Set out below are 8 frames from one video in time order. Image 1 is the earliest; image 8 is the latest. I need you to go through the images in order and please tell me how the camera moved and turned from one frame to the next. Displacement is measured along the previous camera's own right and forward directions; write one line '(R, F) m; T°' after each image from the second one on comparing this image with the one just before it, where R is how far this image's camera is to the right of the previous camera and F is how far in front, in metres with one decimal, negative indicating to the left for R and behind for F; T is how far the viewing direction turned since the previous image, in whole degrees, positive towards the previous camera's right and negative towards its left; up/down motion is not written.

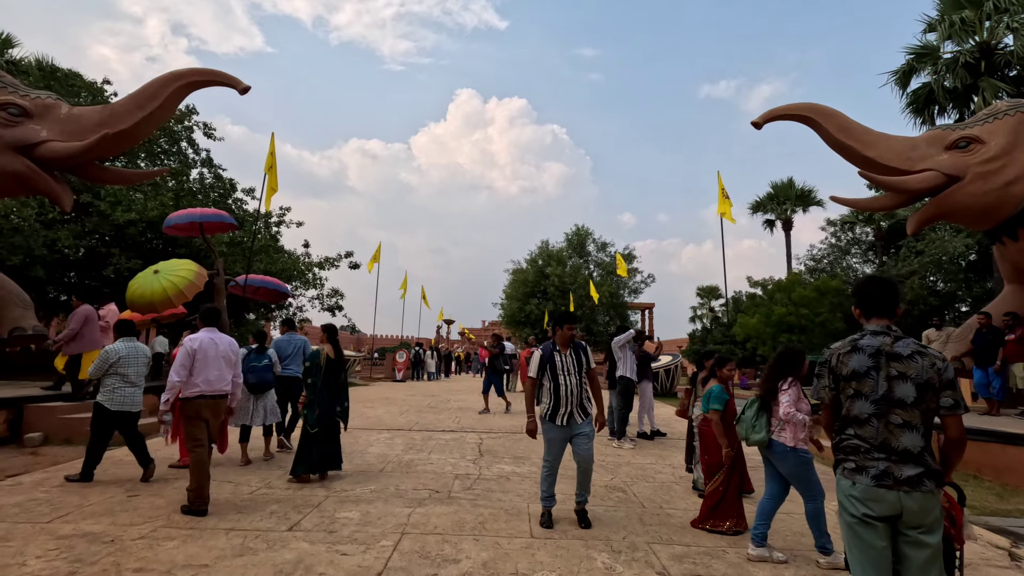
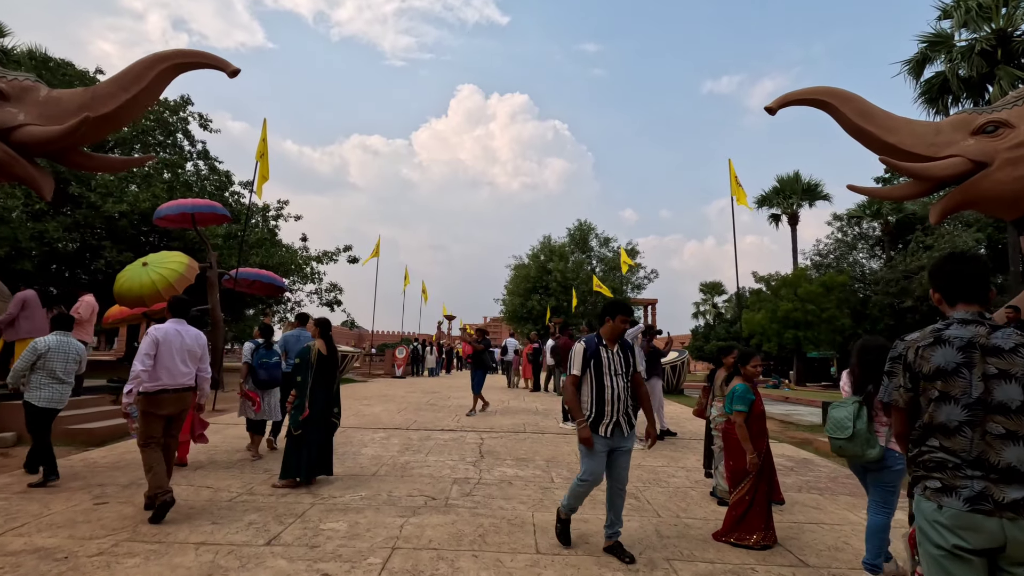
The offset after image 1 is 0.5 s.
(0.0, +0.4) m; 0°
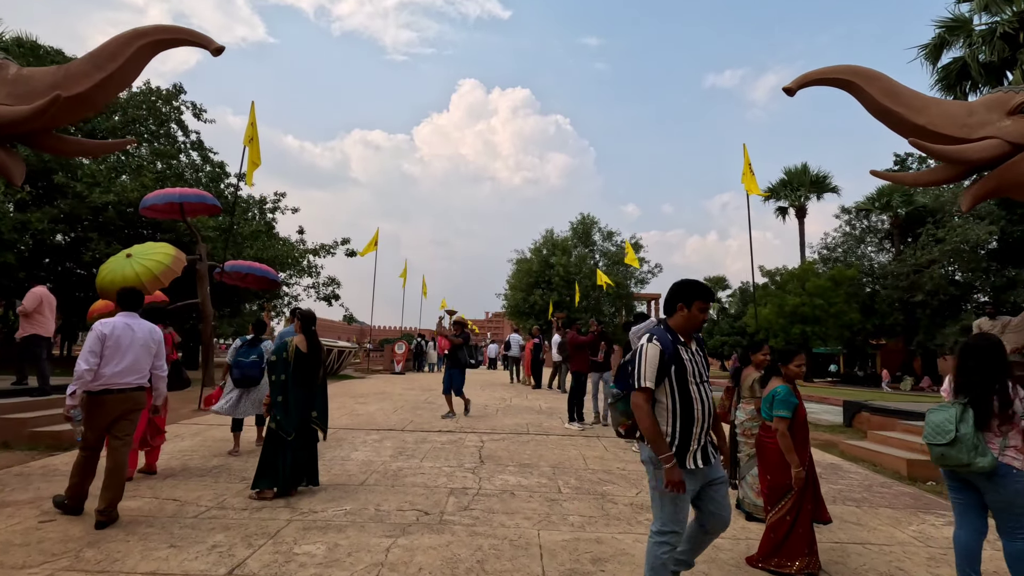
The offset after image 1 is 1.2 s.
(0.0, +0.5) m; 0°
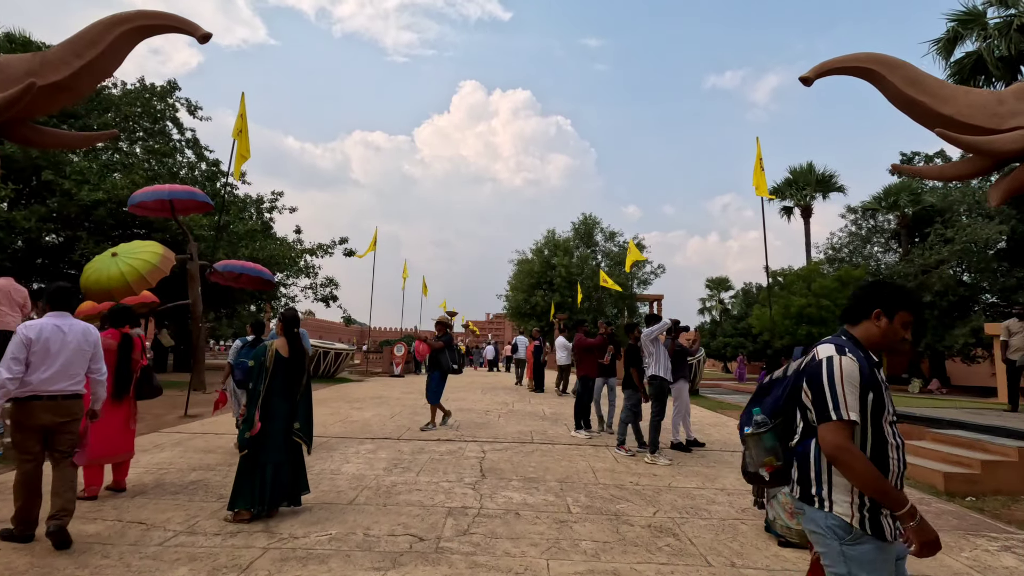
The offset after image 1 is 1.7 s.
(0.0, +0.4) m; 0°
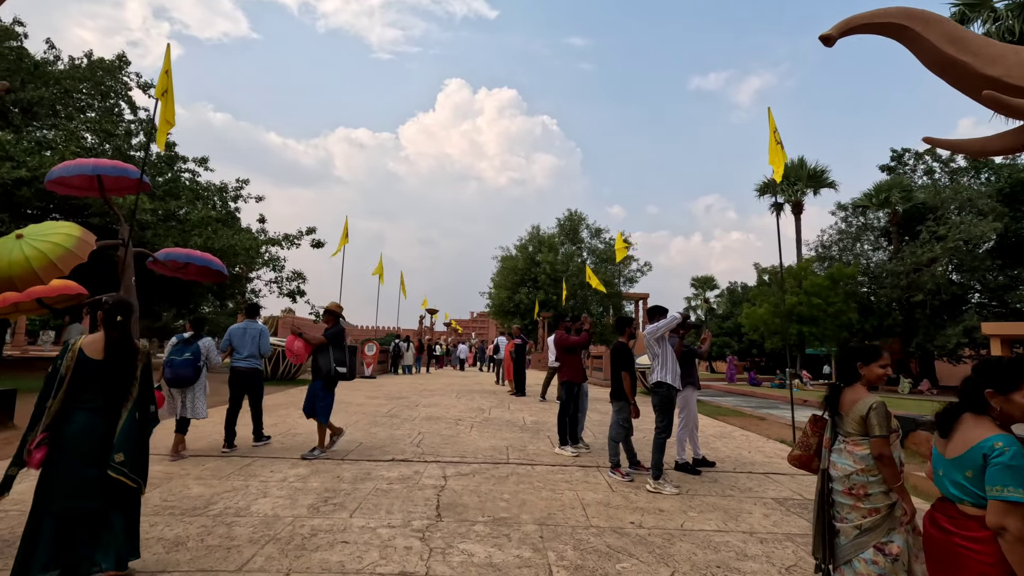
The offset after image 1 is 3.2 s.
(+0.1, +1.3) m; +2°
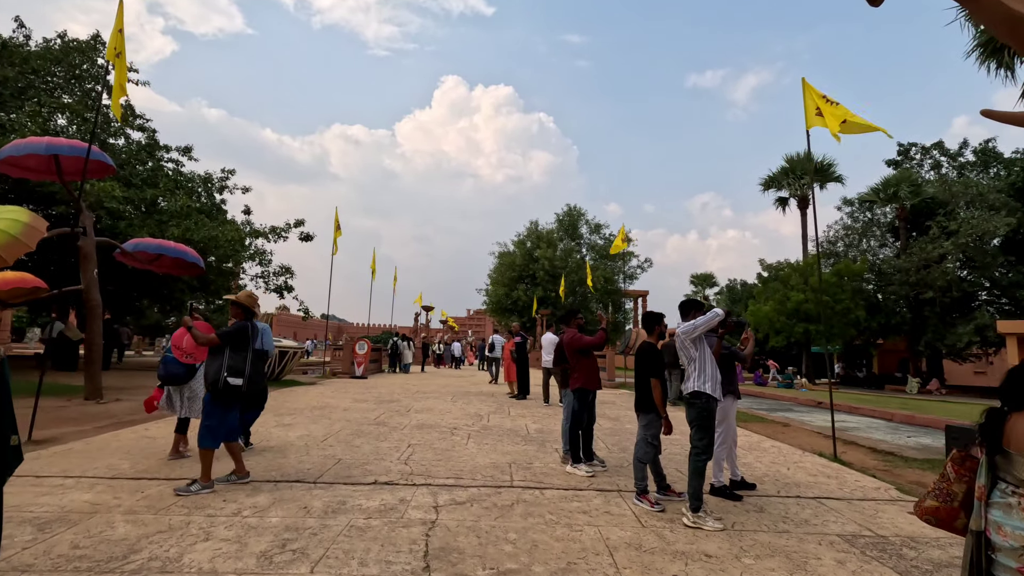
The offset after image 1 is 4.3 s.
(-0.1, +0.9) m; 0°
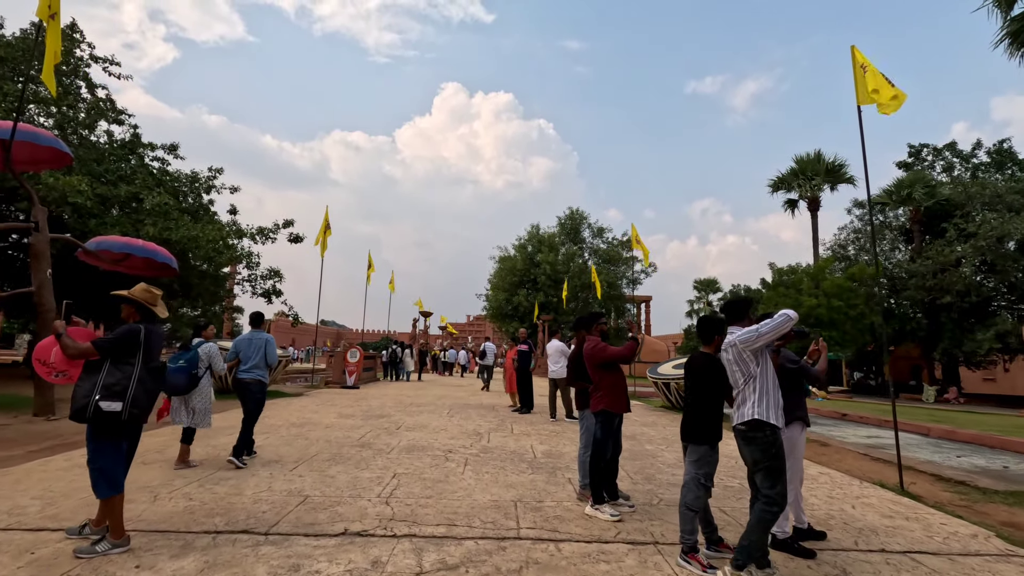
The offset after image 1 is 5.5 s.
(-0.1, +1.0) m; 0°
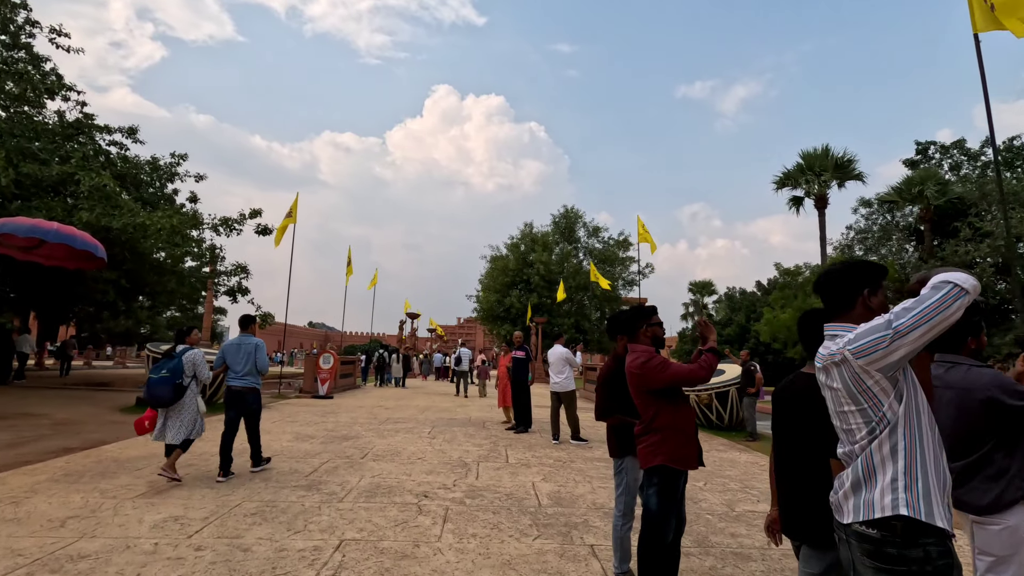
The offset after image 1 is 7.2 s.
(-0.1, +1.7) m; +1°
